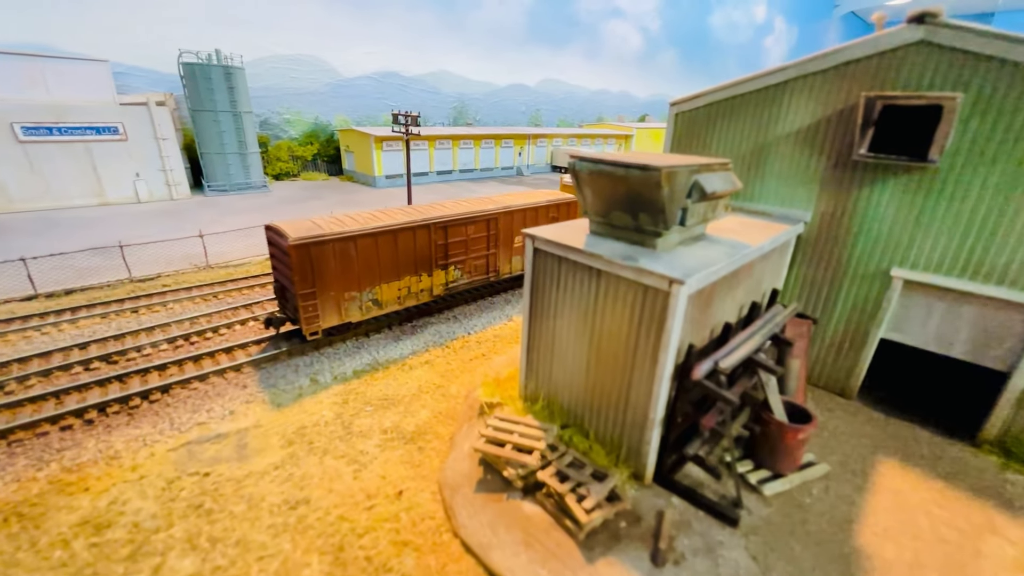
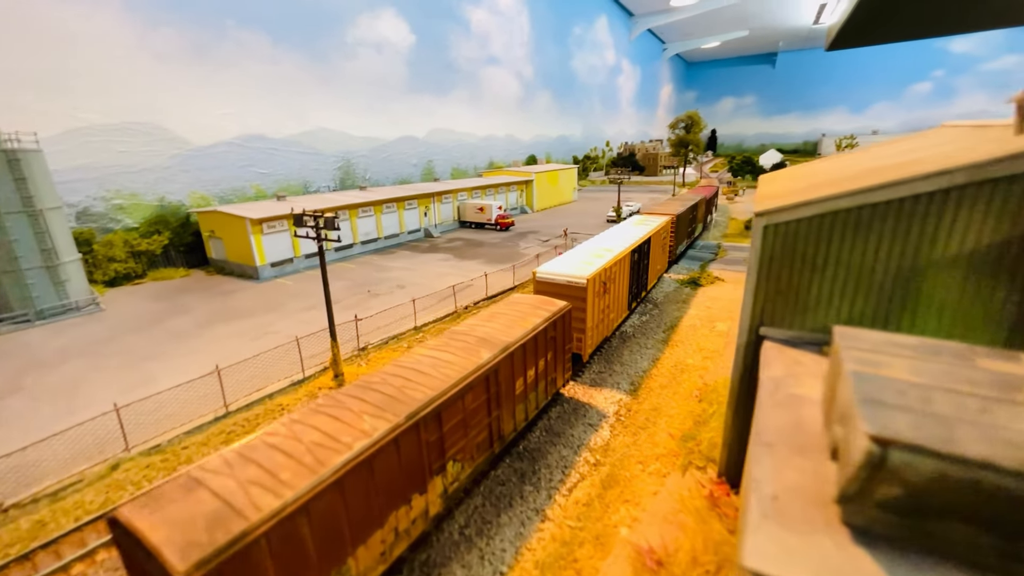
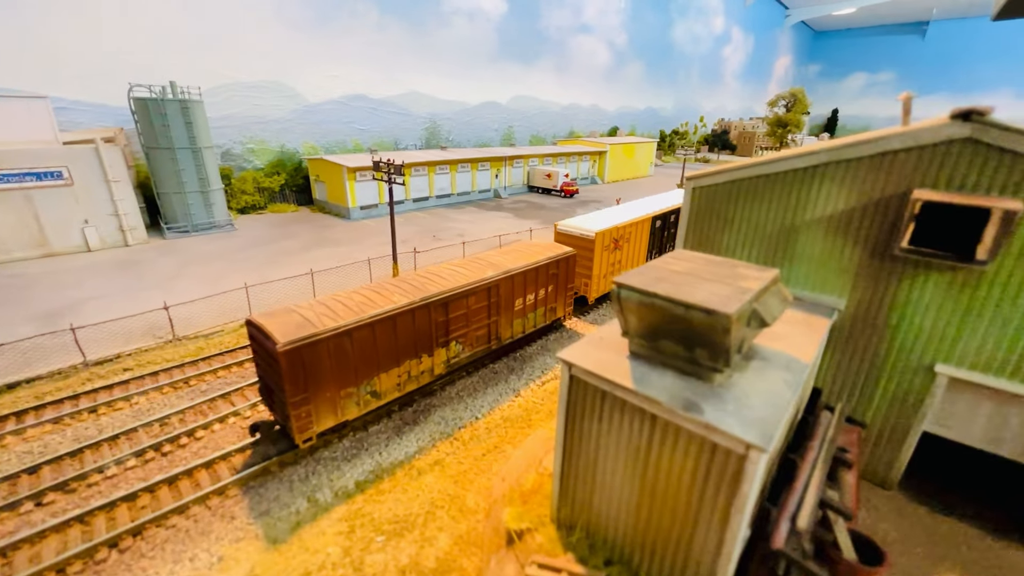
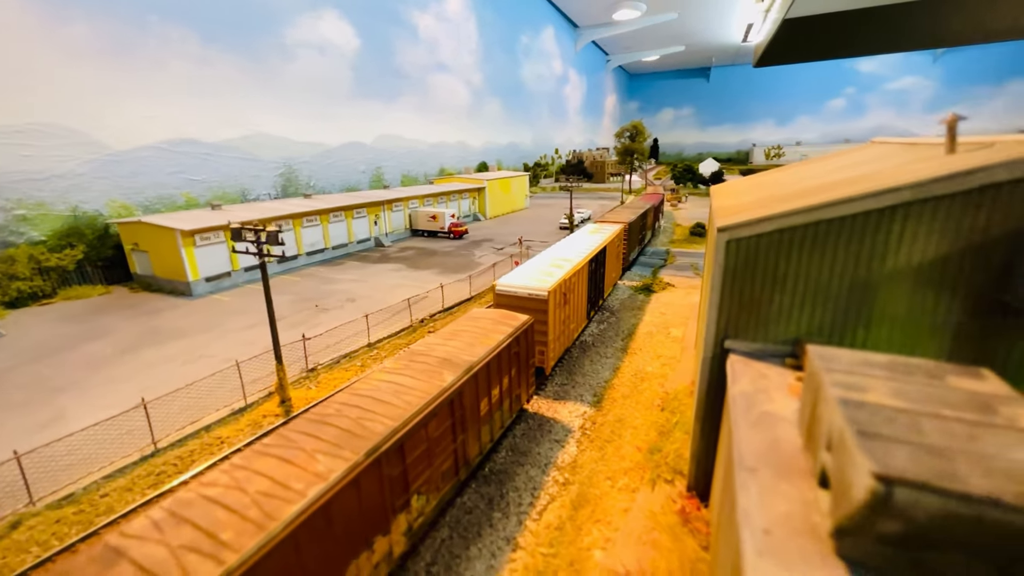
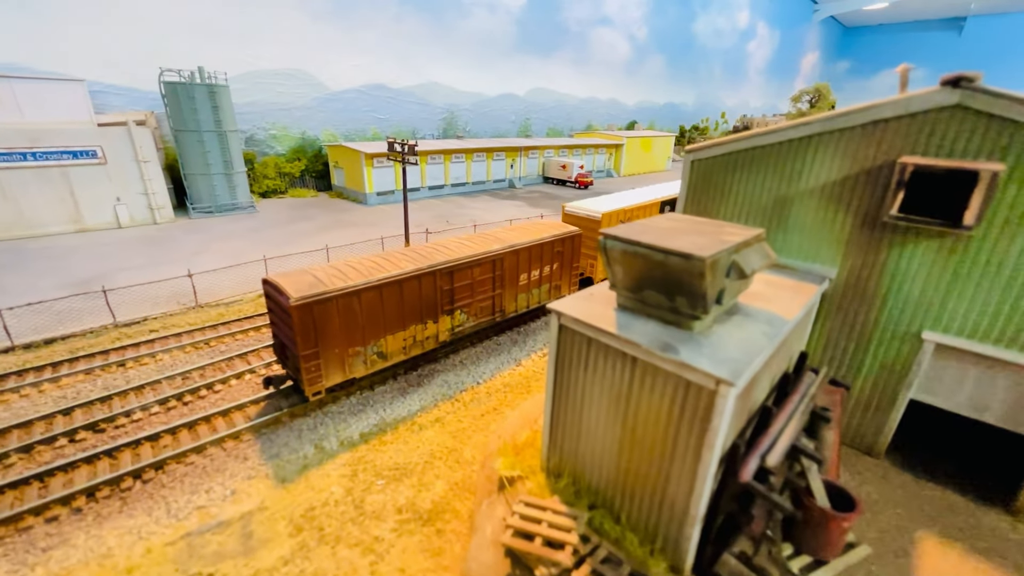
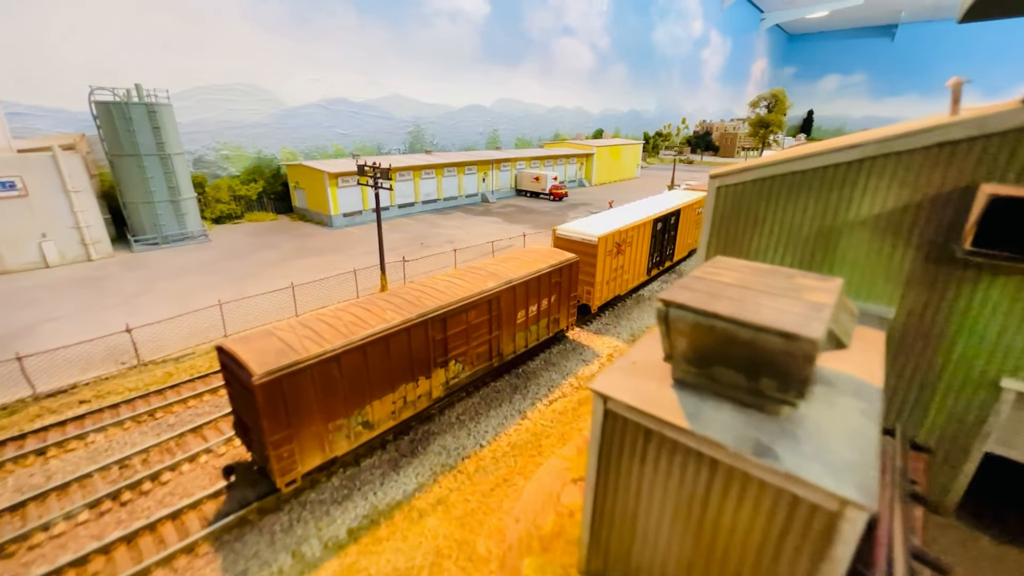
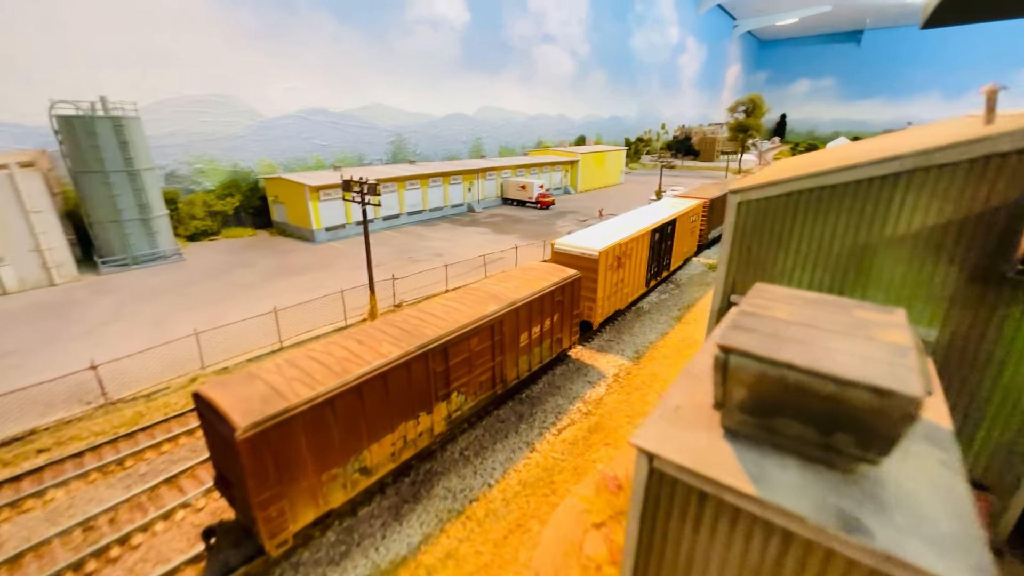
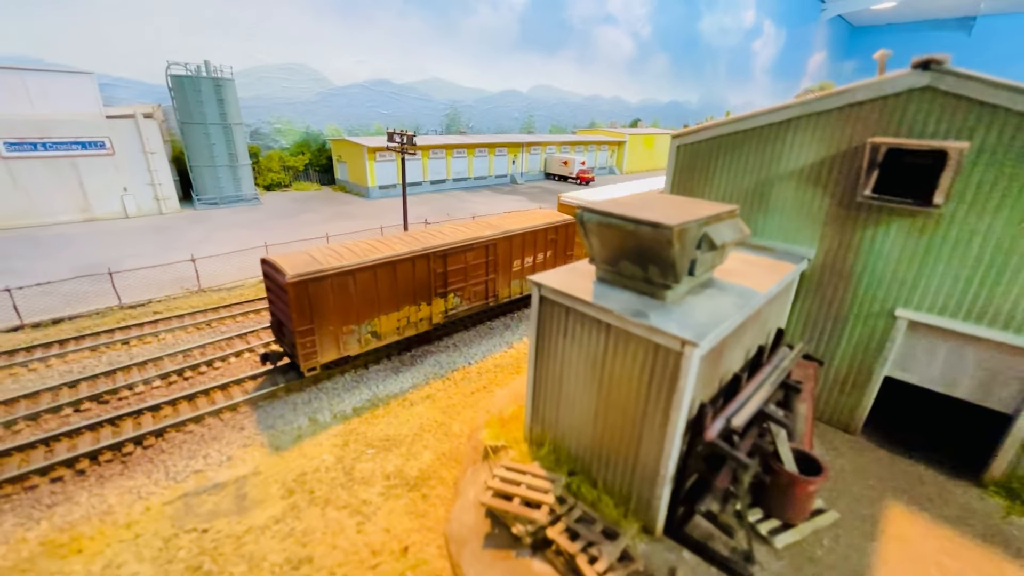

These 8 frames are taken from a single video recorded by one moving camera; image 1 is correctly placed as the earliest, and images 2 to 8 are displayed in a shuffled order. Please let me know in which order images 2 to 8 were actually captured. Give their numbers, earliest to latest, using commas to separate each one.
8, 5, 3, 6, 7, 2, 4
